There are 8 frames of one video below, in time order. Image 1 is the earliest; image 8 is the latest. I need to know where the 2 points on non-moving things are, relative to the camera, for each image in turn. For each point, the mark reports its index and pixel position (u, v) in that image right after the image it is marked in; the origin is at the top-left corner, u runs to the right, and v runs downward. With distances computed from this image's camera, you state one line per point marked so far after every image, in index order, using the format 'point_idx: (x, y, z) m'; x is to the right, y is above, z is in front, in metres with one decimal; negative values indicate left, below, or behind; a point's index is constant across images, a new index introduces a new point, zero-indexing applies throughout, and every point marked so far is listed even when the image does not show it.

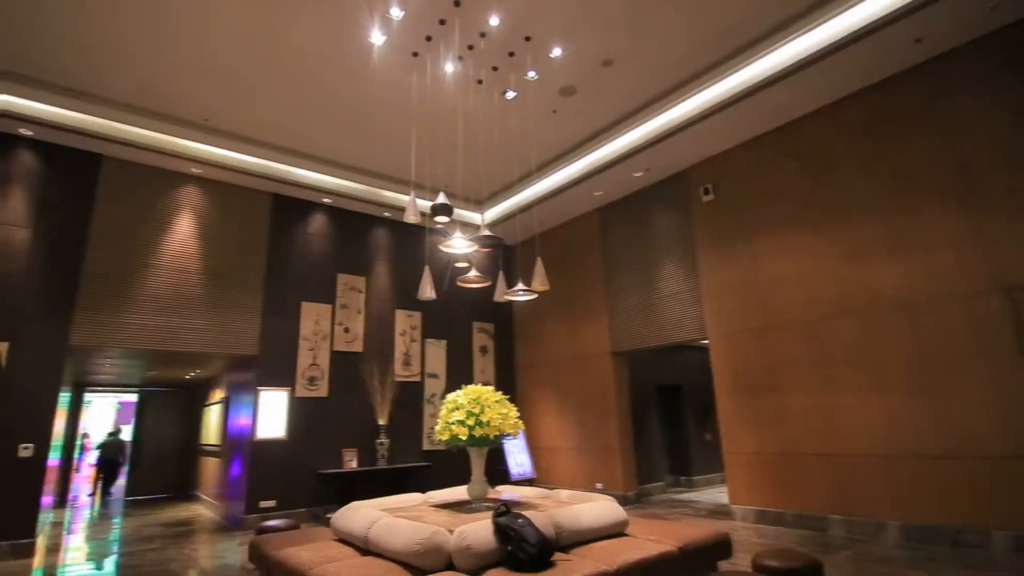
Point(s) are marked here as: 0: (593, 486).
0: (+1.3, -3.1, +8.4) m
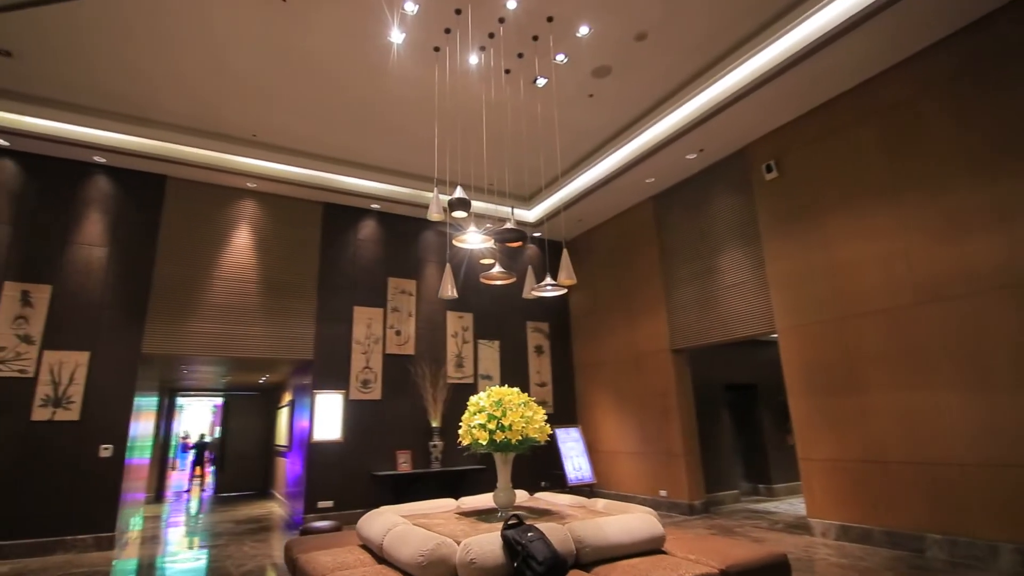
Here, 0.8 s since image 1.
0: (+2.1, -3.0, +7.9) m
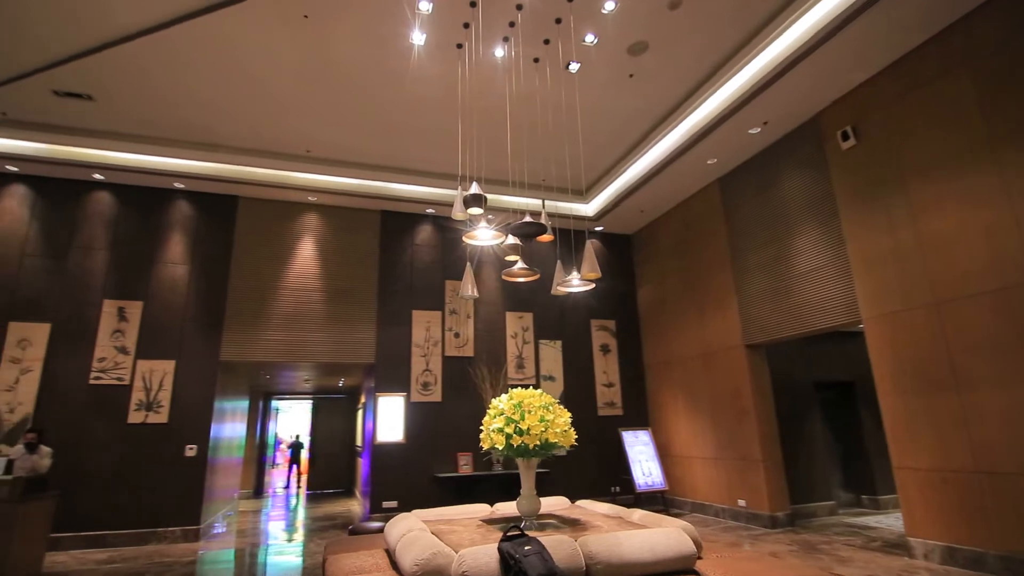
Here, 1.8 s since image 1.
0: (+3.0, -2.9, +7.2) m
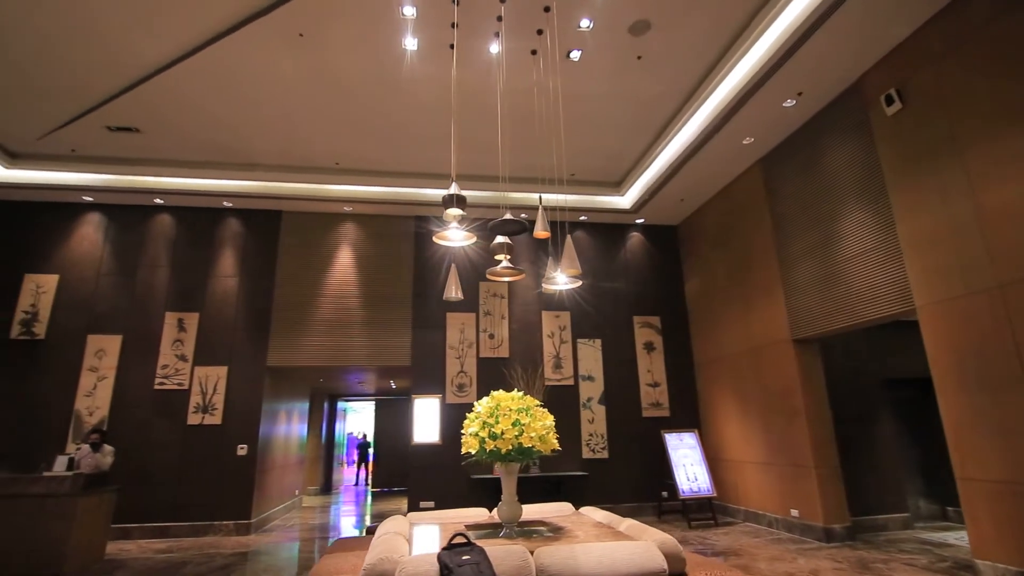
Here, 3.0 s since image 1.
0: (+3.4, -2.8, +6.6) m
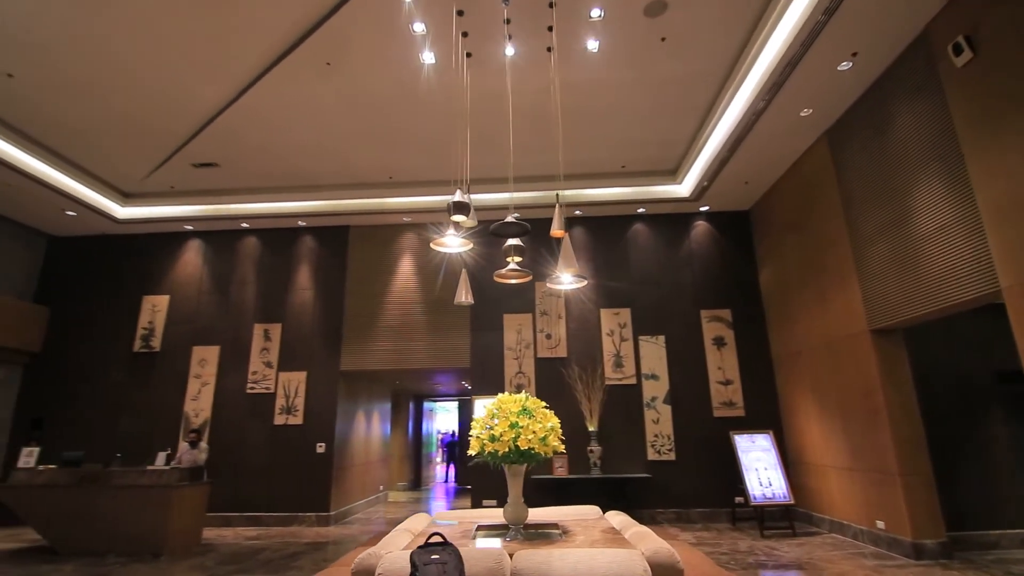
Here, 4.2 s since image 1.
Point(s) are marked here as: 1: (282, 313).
0: (+4.0, -2.6, +5.9) m
1: (-3.6, -0.4, +8.5) m
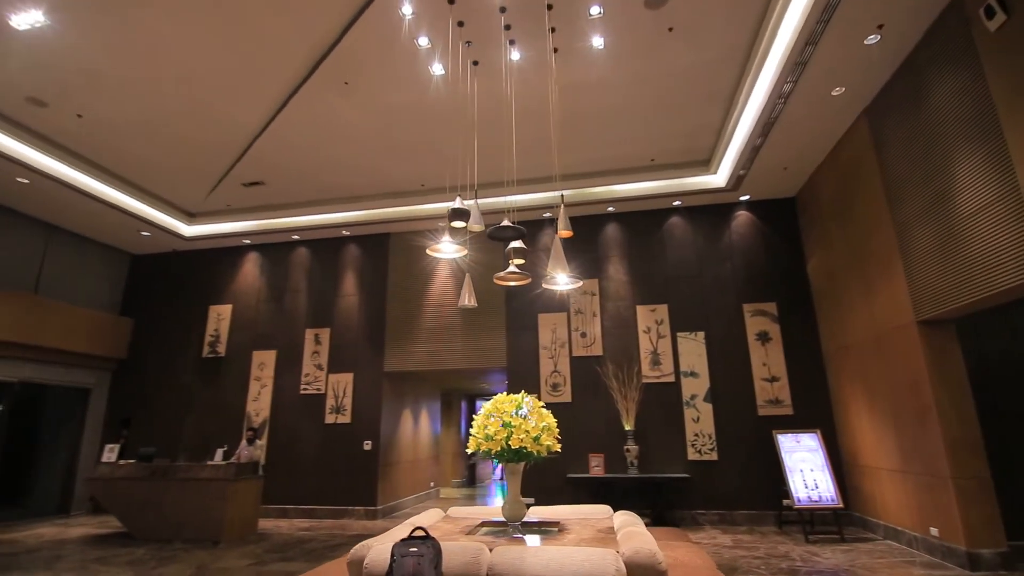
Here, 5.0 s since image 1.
0: (+4.2, -2.5, +5.5) m
1: (-3.0, -0.5, +9.1) m
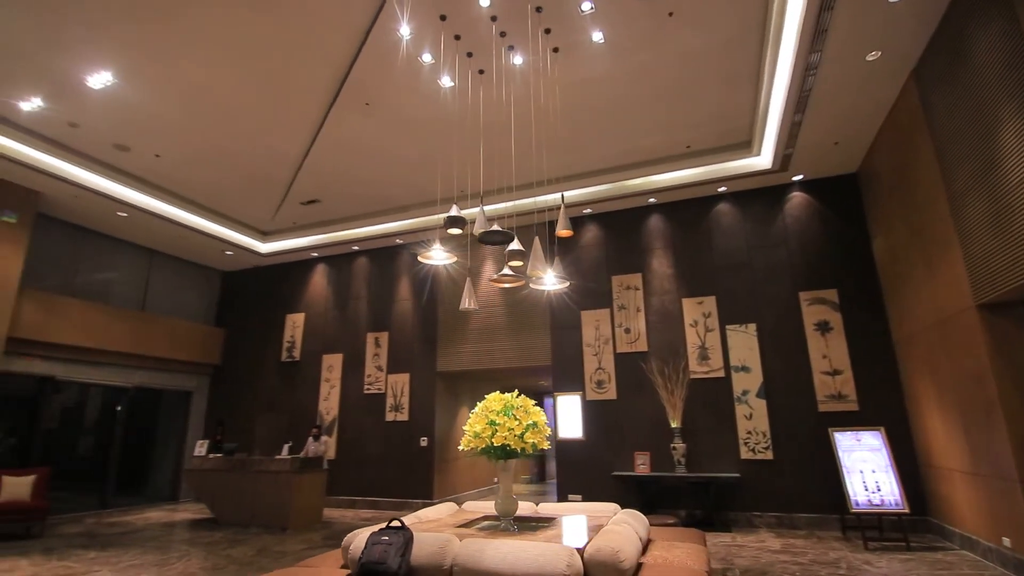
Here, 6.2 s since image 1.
0: (+4.4, -2.3, +4.8) m
1: (-2.2, -0.6, +9.6) m
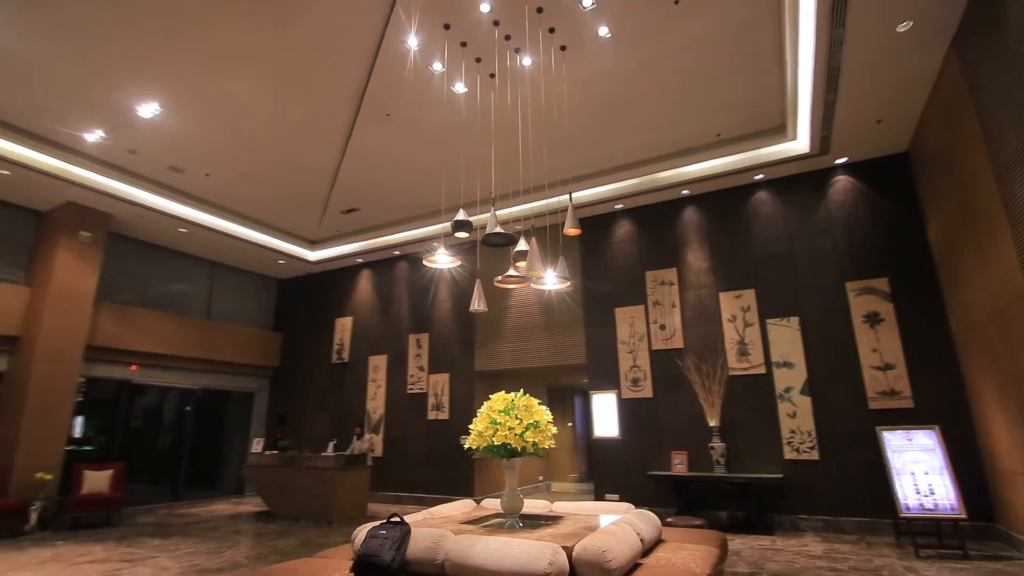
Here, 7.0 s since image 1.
0: (+4.5, -2.1, +4.3) m
1: (-1.5, -0.7, +9.9) m
